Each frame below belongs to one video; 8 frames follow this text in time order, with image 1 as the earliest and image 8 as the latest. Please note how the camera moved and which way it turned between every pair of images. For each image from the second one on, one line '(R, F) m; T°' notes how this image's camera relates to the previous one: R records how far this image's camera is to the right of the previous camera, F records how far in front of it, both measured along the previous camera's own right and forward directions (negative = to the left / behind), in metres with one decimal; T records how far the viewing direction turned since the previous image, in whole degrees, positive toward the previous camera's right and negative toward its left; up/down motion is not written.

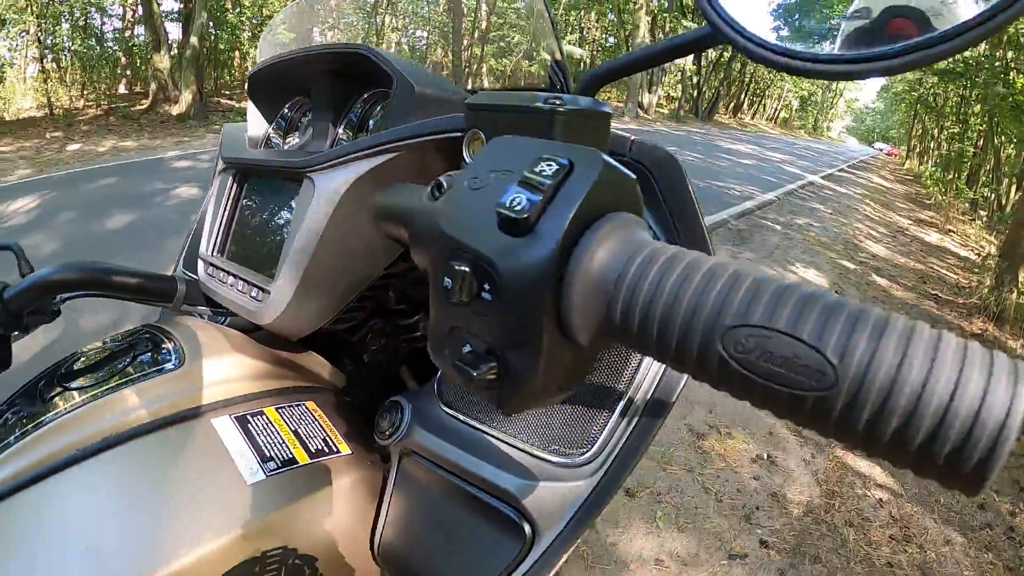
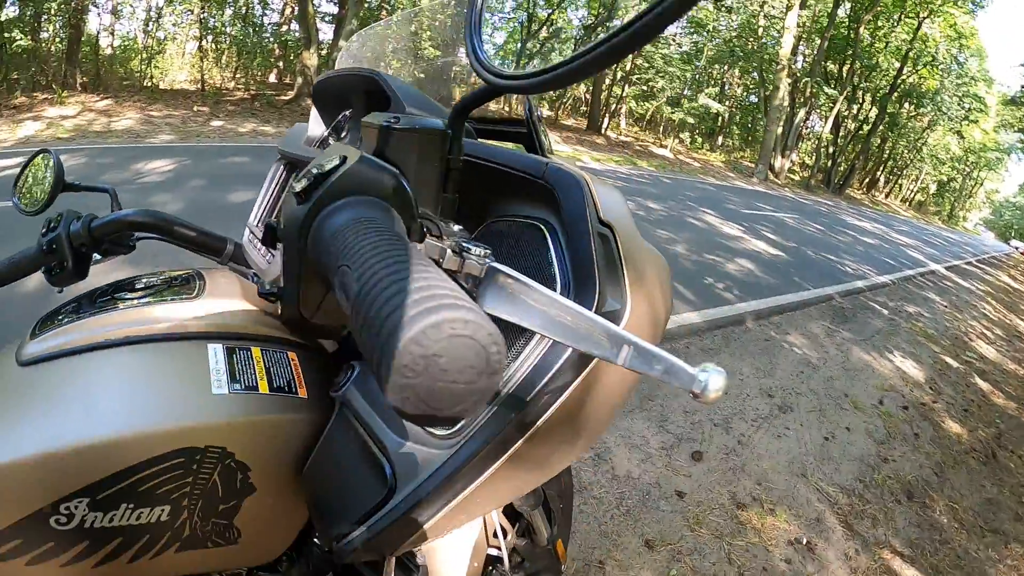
(+0.3, 0.0) m; -12°
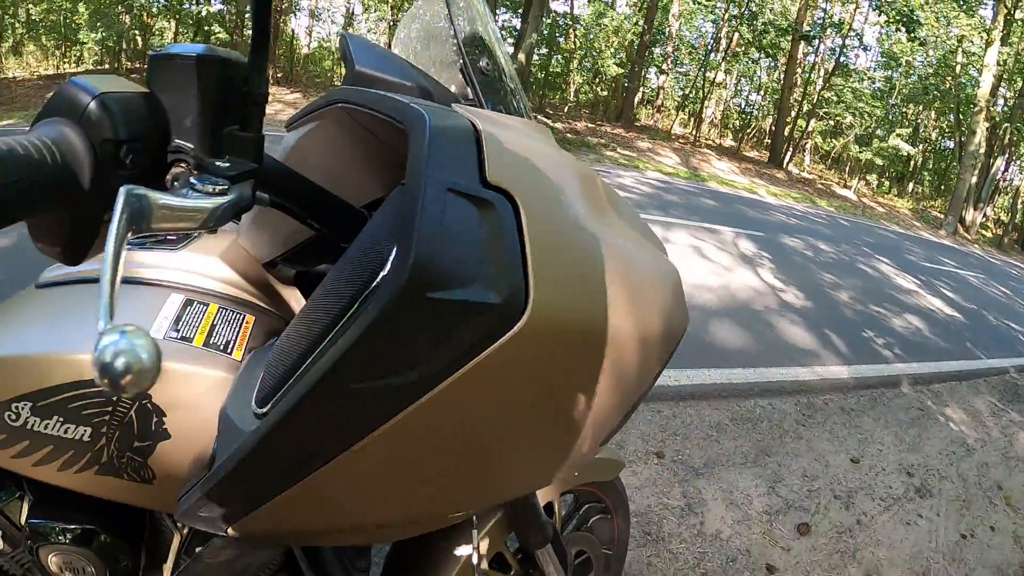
(+0.4, +0.1) m; -18°
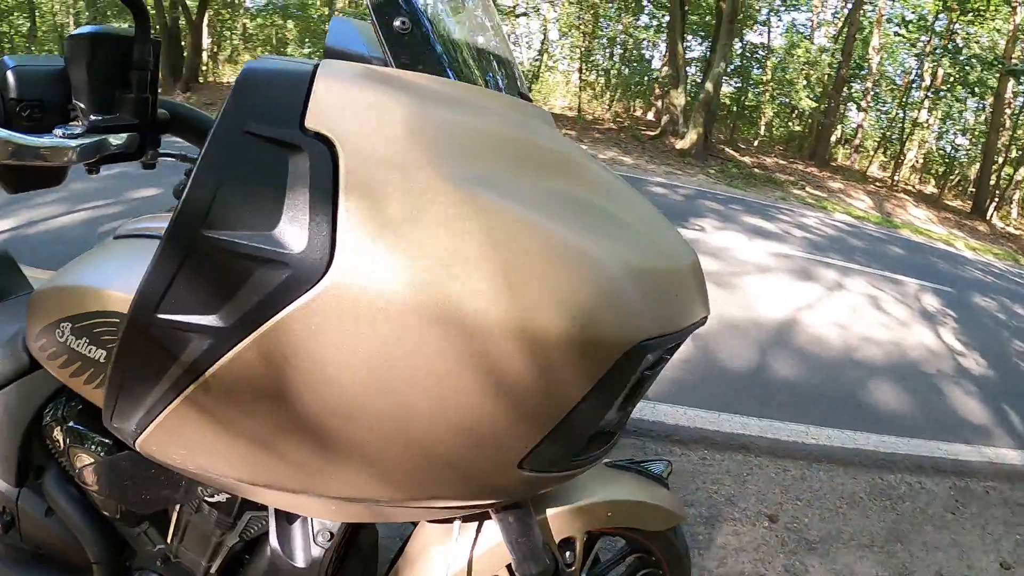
(+0.4, +0.1) m; -19°
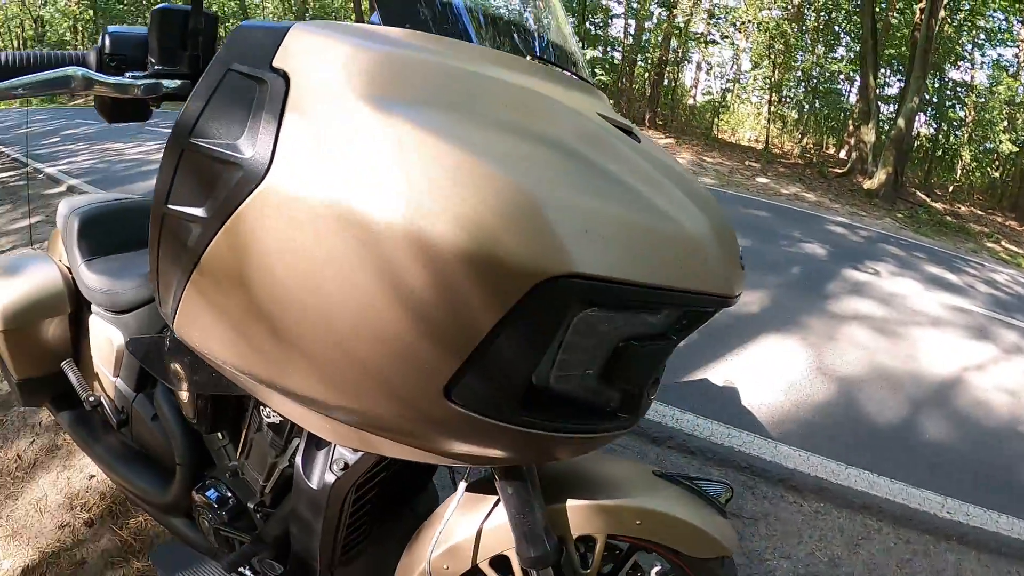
(+0.4, 0.0) m; -17°
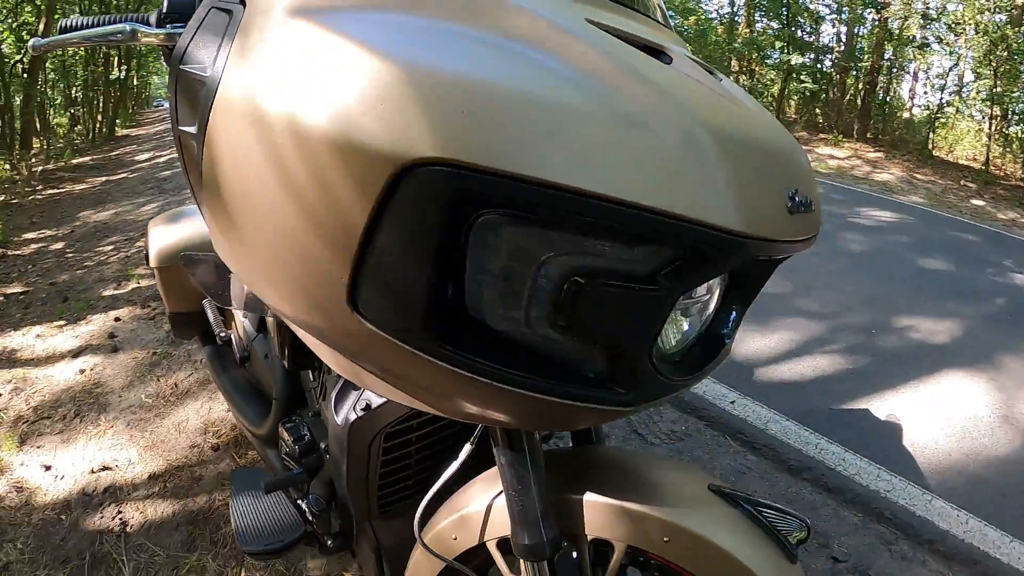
(+0.4, +0.1) m; -19°
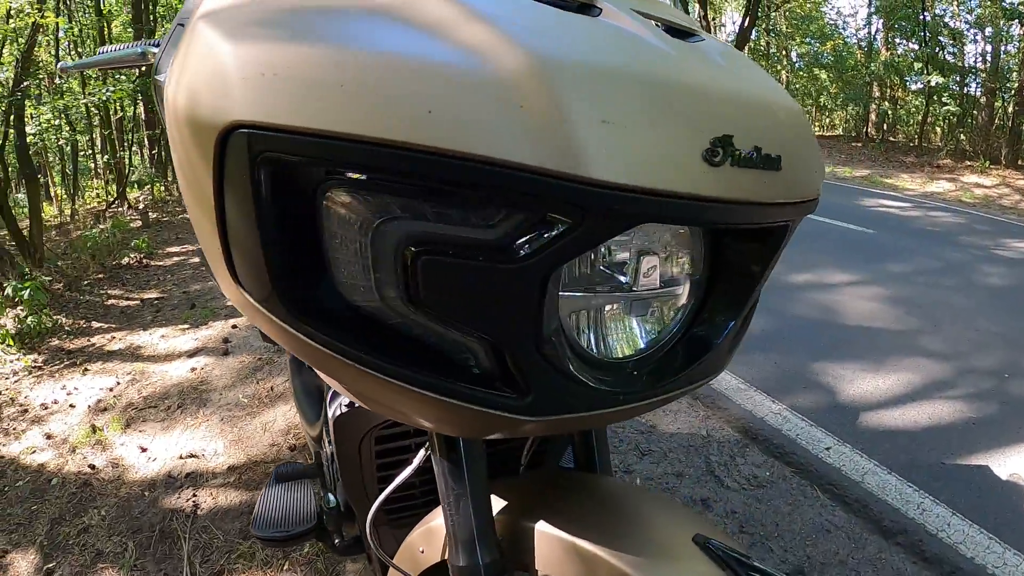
(+0.5, +0.1) m; -17°
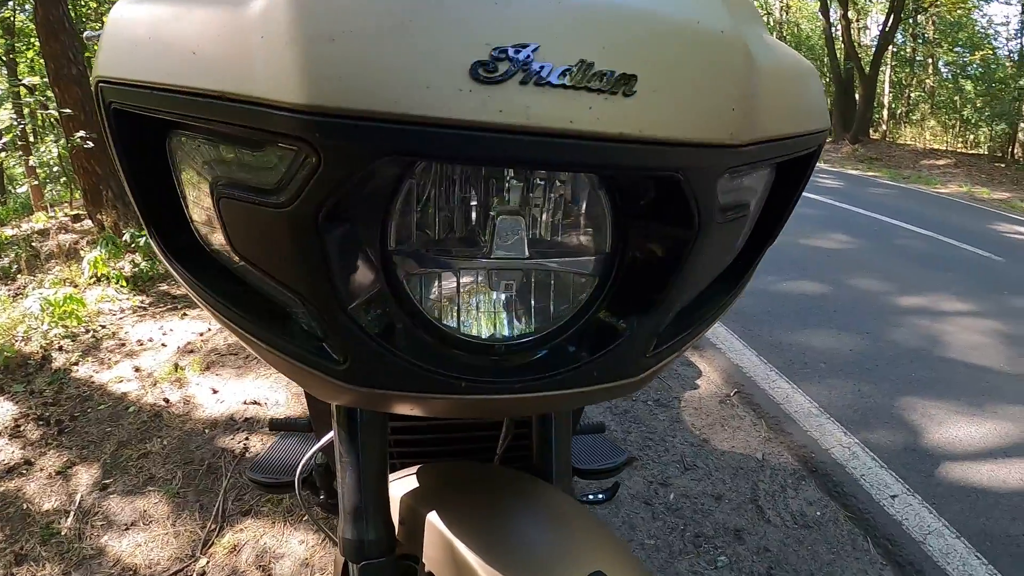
(+0.5, +0.1) m; -16°
